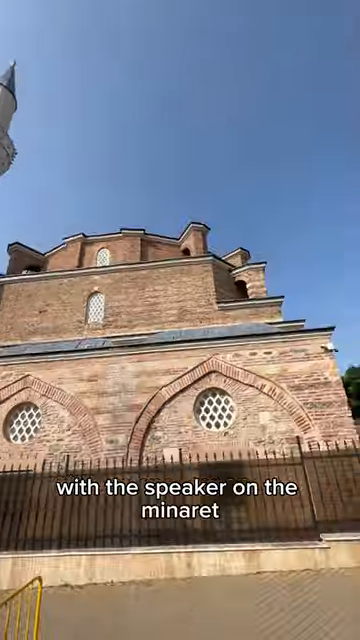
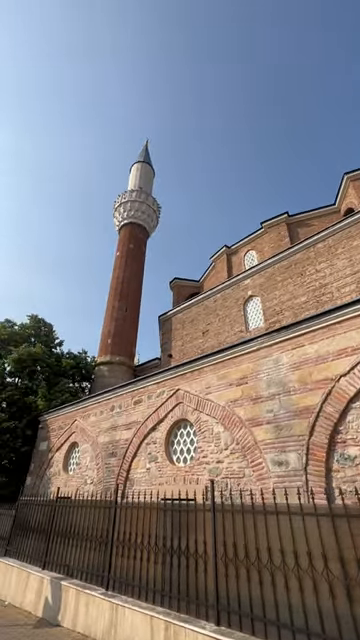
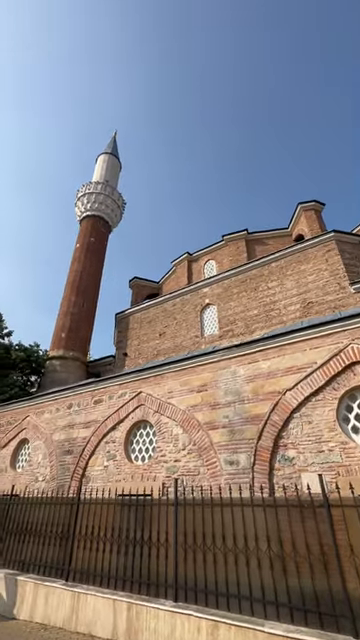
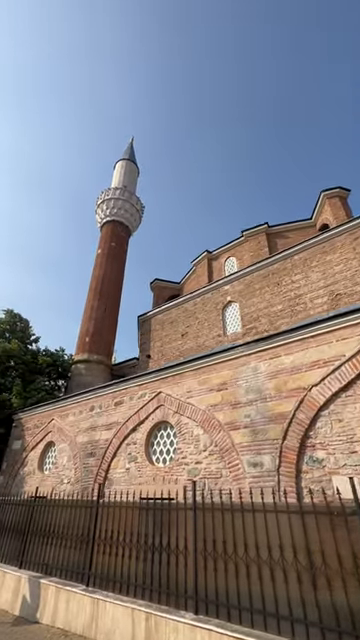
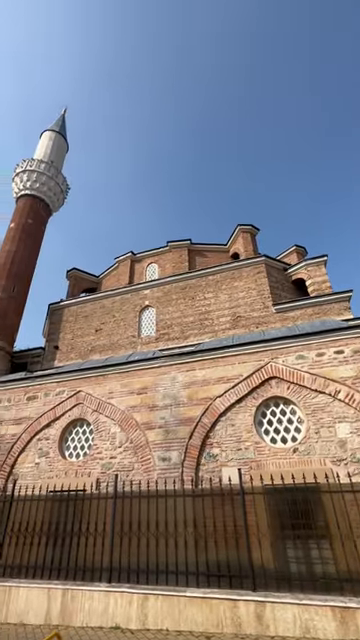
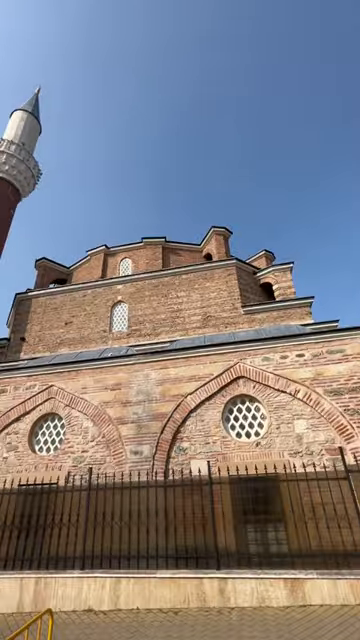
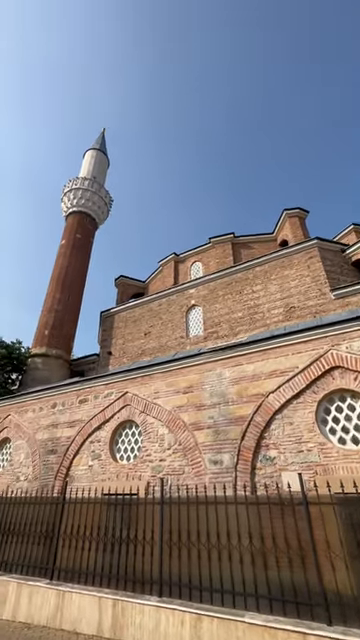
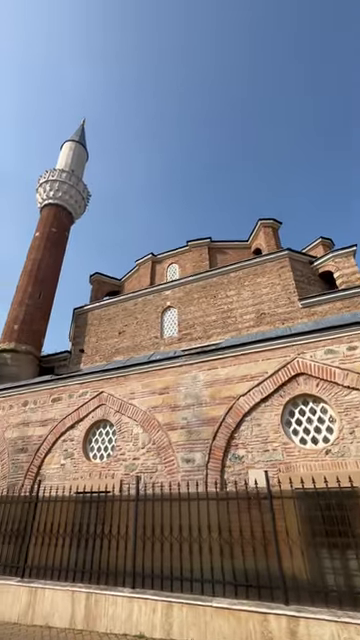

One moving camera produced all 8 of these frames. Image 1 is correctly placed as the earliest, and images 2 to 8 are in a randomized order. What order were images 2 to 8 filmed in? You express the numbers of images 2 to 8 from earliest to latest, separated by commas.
6, 5, 8, 7, 3, 4, 2
